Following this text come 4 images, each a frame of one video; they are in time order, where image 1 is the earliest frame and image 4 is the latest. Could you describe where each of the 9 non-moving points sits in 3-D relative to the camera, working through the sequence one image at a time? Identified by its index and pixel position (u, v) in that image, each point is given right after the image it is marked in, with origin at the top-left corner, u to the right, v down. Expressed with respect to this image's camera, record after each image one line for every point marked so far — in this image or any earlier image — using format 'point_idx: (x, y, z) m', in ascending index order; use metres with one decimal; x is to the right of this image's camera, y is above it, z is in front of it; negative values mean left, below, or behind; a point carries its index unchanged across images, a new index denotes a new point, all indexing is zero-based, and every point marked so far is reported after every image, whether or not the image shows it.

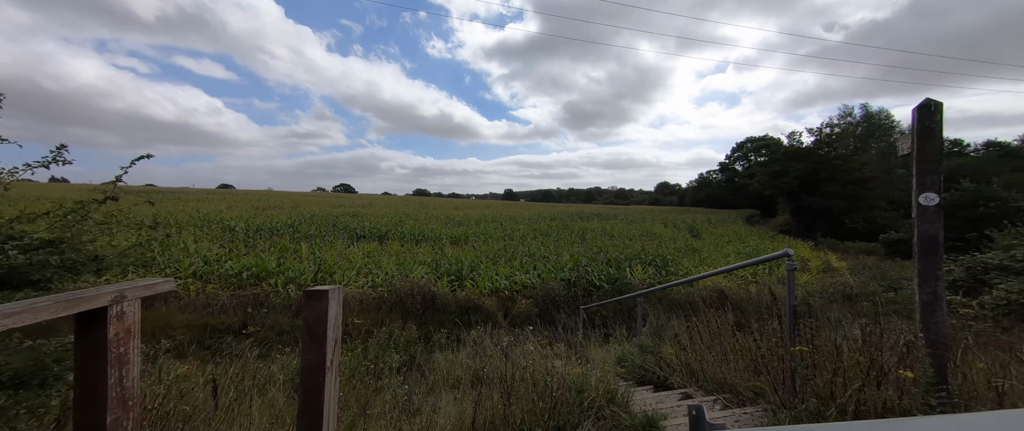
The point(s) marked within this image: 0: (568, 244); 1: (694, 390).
0: (+1.8, -0.9, +11.1) m
1: (+1.5, -1.4, +2.9) m
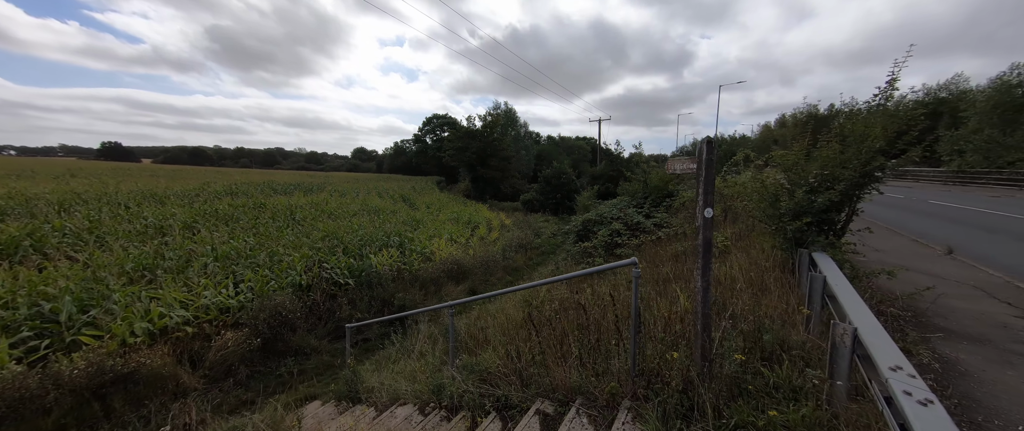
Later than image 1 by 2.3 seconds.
0: (-5.7, -0.4, +8.3) m
1: (+0.2, -1.4, +2.7) m
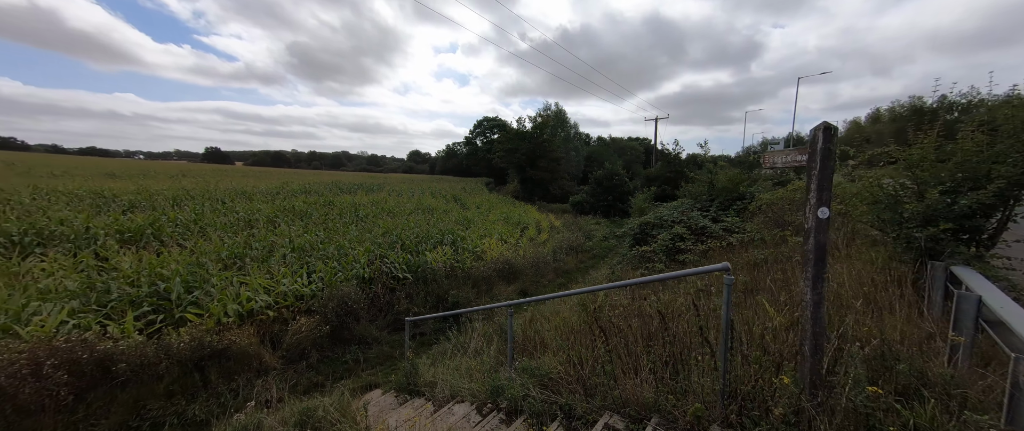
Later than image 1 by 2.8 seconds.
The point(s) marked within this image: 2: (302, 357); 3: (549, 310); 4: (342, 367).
0: (-4.4, -0.3, +8.9) m
1: (+0.7, -1.4, +2.5) m
2: (-2.9, -1.9, +4.7) m
3: (+0.5, -1.4, +5.1) m
4: (-2.3, -2.1, +4.7) m
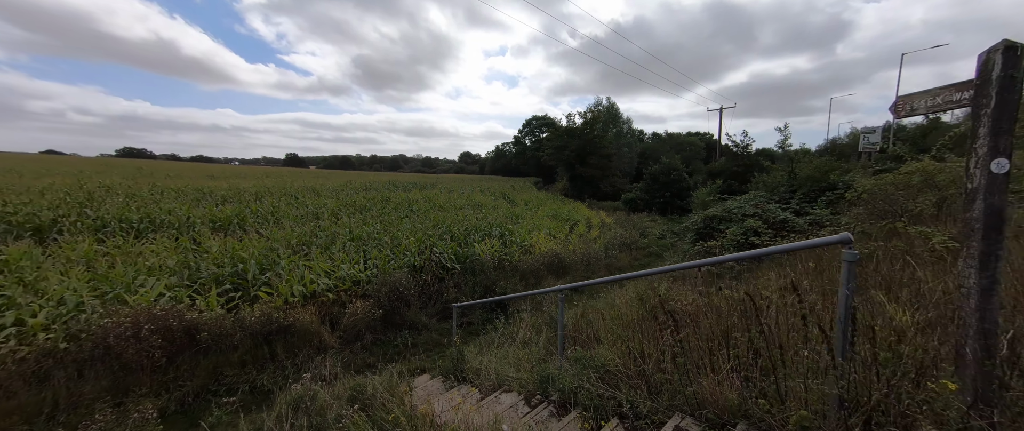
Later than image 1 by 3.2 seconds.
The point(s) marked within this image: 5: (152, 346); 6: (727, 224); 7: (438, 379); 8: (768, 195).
0: (-3.1, -0.1, +9.3) m
1: (+1.0, -1.3, +2.3) m
2: (-2.2, -1.8, +4.9) m
3: (+1.2, -1.2, +4.8) m
4: (-1.7, -1.9, +4.8) m
5: (-3.8, -1.4, +3.6) m
6: (+4.6, -0.2, +7.5) m
7: (-0.8, -1.8, +3.9) m
8: (+6.3, +0.5, +8.5) m
